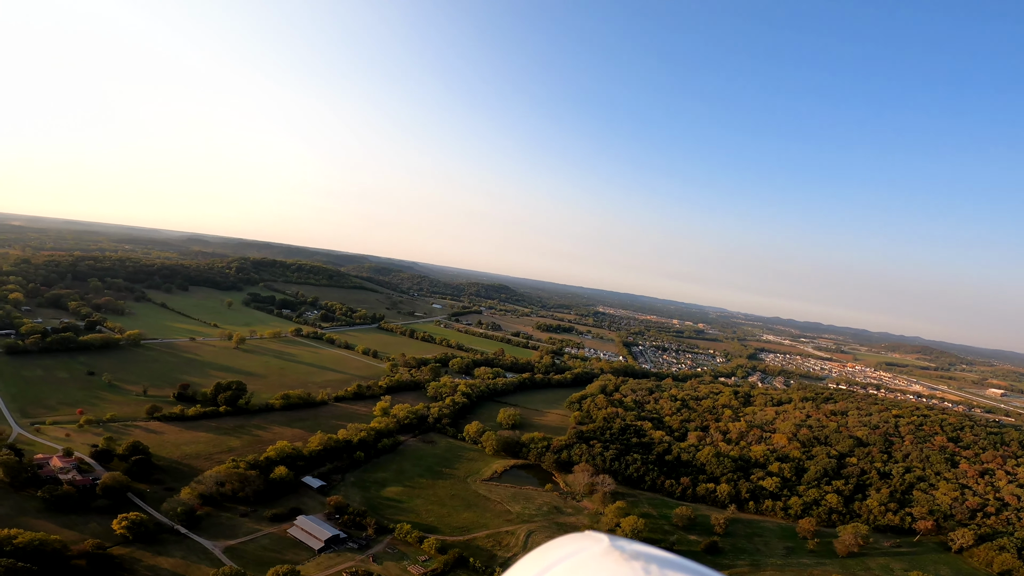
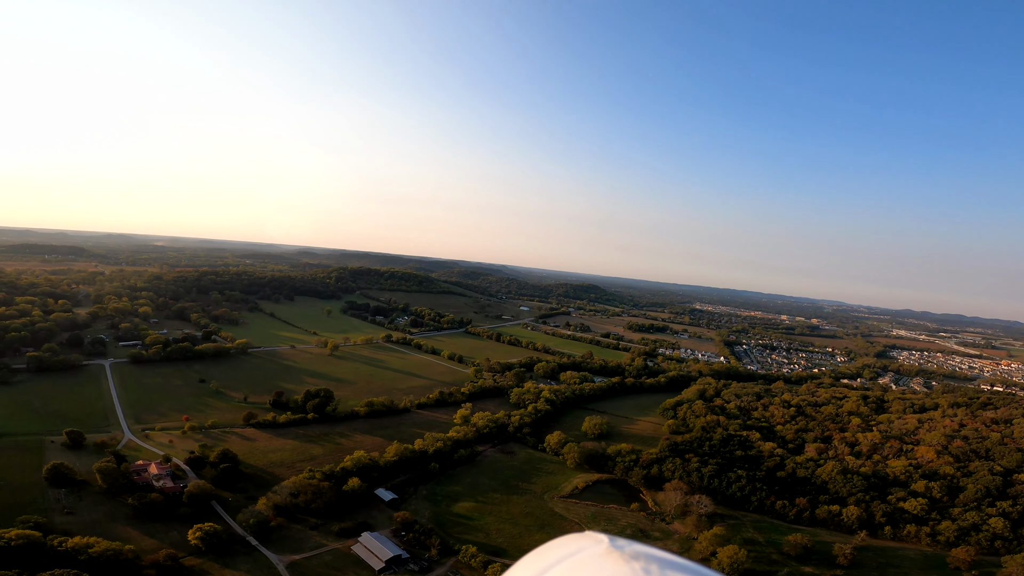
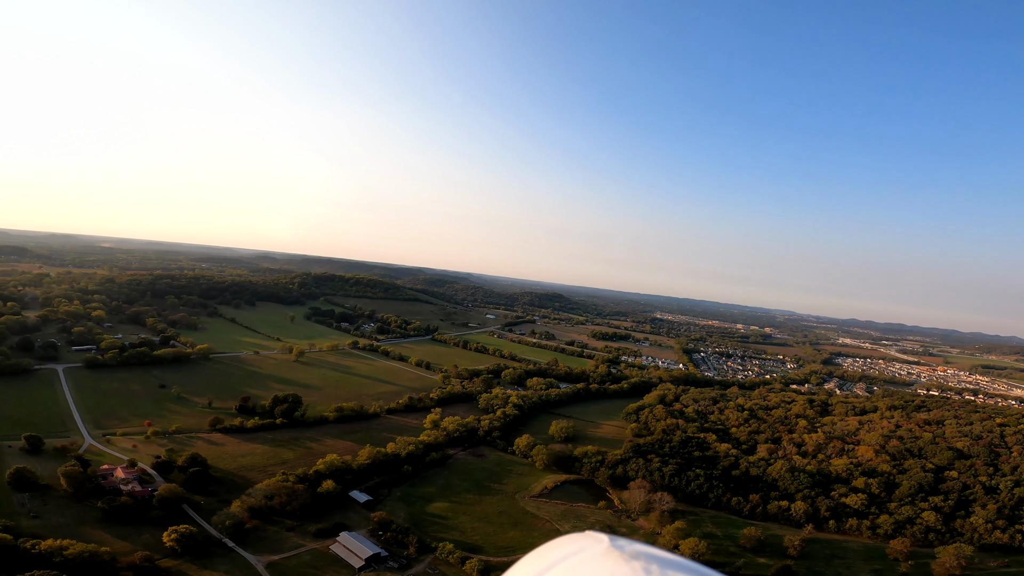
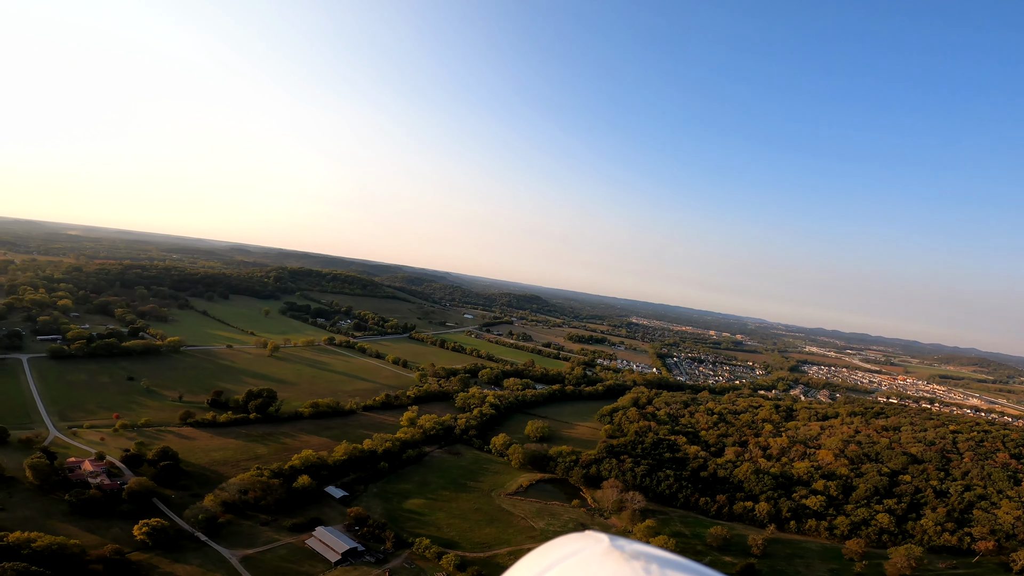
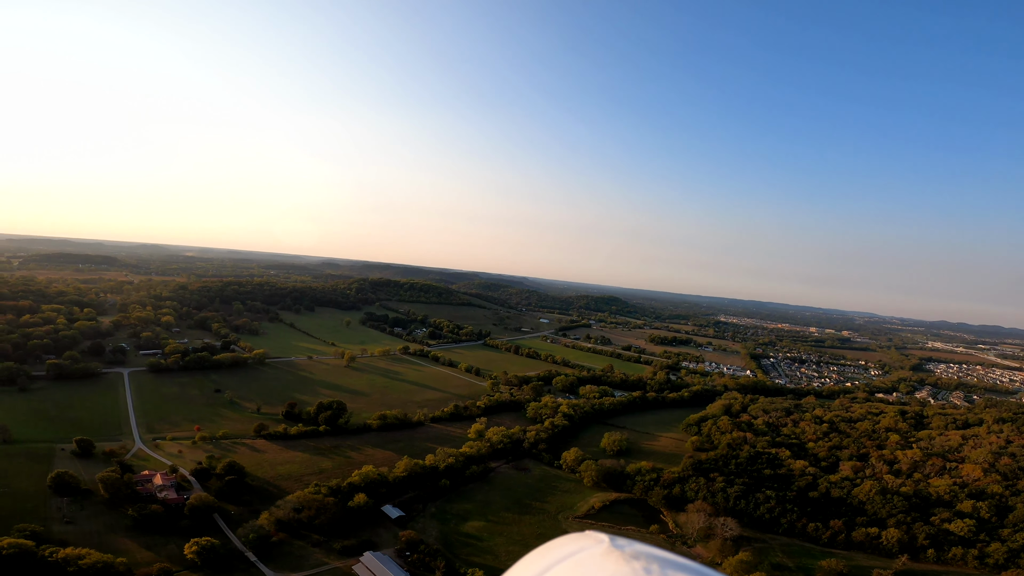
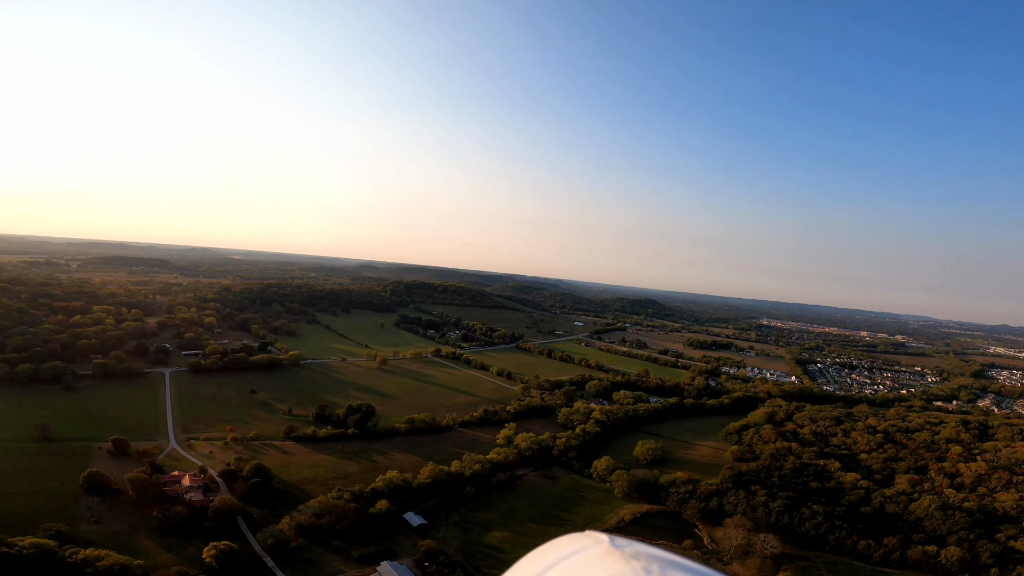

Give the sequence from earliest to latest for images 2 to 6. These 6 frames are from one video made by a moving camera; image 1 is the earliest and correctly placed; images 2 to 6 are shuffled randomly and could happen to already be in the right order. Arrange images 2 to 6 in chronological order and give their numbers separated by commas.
4, 3, 2, 5, 6
